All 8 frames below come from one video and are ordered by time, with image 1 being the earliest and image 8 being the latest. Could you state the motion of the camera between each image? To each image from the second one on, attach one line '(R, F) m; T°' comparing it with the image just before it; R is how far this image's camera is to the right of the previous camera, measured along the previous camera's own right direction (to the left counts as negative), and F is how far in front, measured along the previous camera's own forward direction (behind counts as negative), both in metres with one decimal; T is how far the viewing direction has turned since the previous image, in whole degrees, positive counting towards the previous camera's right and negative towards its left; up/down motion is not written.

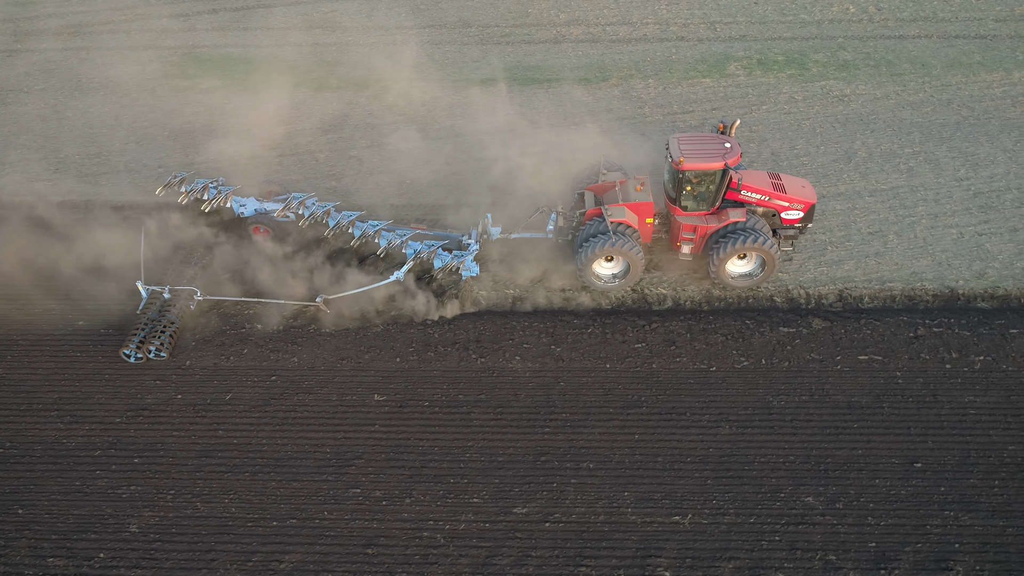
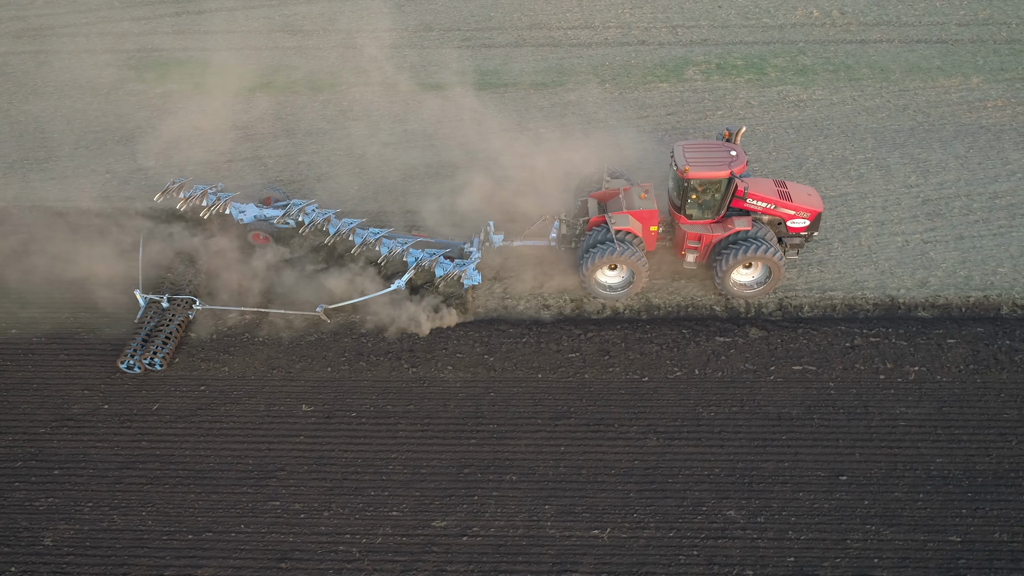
(+0.8, +0.1) m; 0°
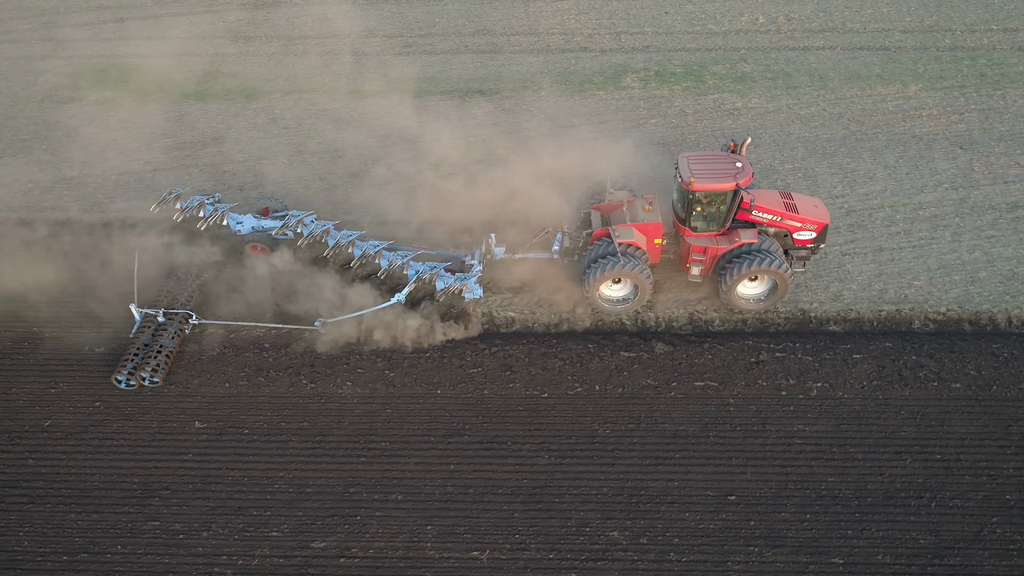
(+1.2, +0.1) m; 0°
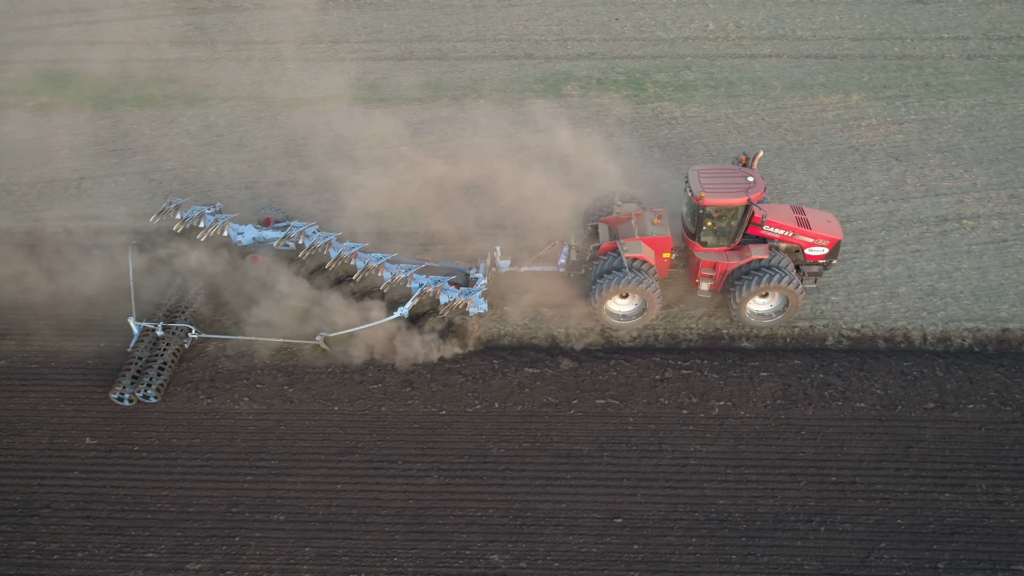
(+1.2, +0.1) m; 0°
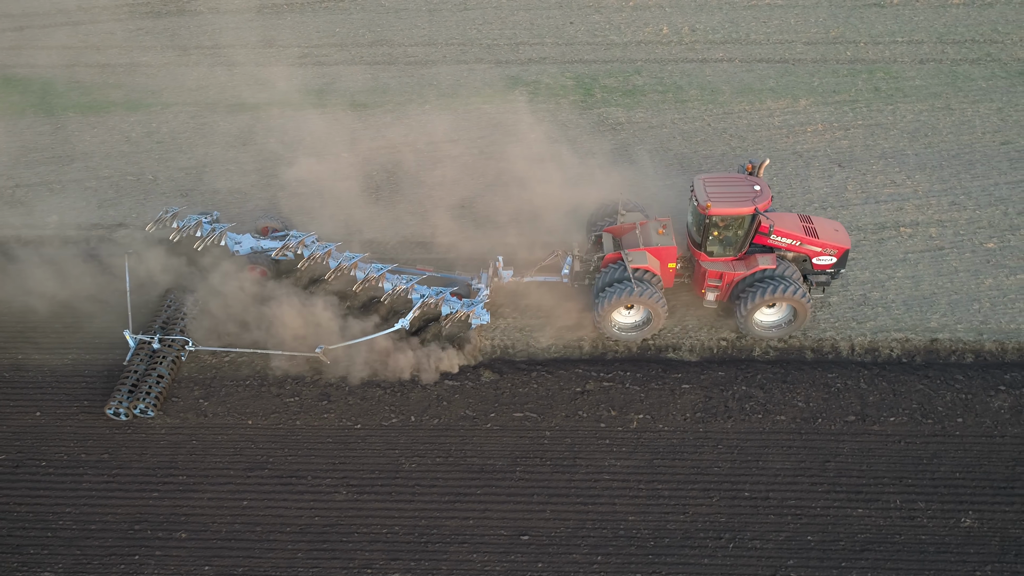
(+0.9, +0.1) m; 0°
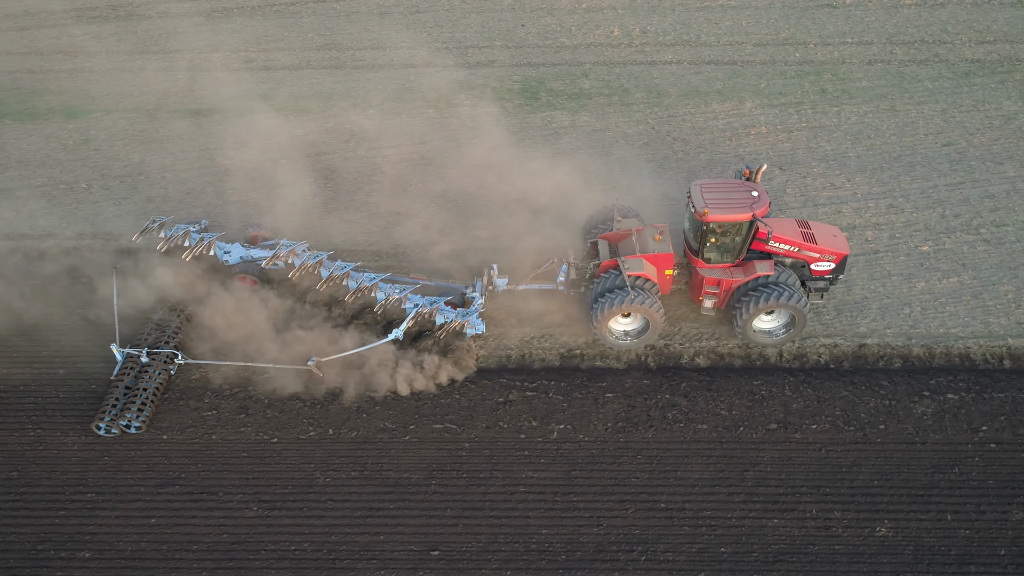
(+0.8, +0.1) m; +1°
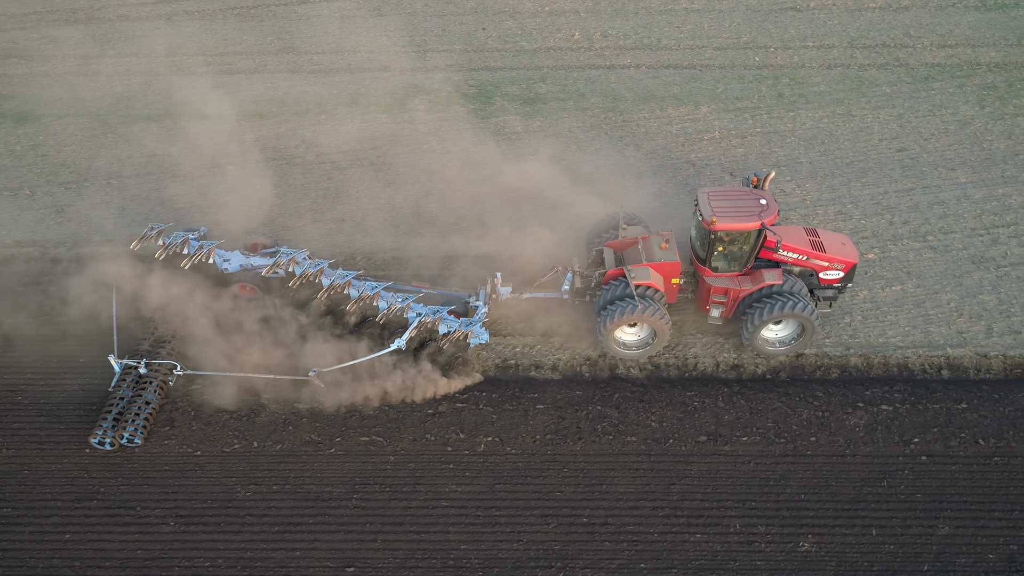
(+0.8, +0.1) m; 0°
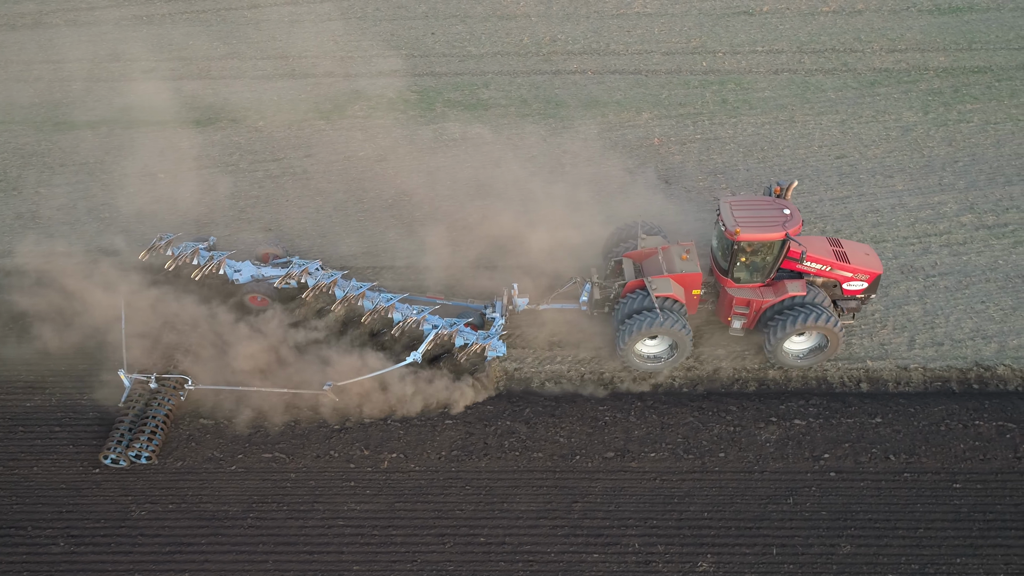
(+1.0, +0.1) m; 0°
